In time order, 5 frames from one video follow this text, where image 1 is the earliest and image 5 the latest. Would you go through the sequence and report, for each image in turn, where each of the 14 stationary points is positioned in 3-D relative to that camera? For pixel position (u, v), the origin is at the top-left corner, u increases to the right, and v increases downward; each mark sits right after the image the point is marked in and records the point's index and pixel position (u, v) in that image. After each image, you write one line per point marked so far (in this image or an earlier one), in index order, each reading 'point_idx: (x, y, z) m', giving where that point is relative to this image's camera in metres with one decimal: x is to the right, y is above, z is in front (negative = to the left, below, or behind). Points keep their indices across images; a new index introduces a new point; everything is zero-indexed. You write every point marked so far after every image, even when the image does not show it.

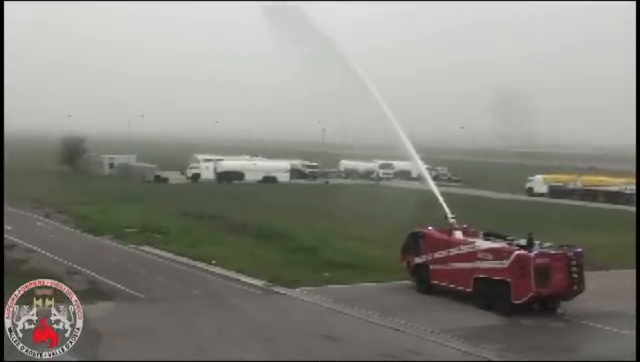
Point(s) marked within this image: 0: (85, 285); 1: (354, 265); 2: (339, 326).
0: (-2.8, -1.3, +8.0) m
1: (+0.4, -1.2, +9.9) m
2: (+0.2, -1.5, +6.9) m
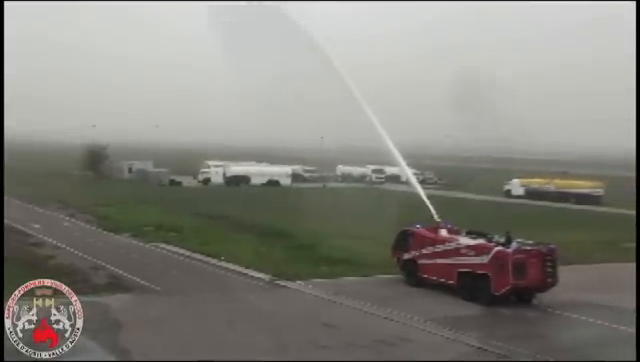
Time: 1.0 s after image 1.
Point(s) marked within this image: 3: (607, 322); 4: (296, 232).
0: (-2.8, -1.3, +8.8) m
1: (+0.4, -1.3, +10.7) m
2: (+0.2, -1.6, +7.7) m
3: (+3.4, -1.7, +7.9) m
4: (-0.5, -1.0, +12.9) m
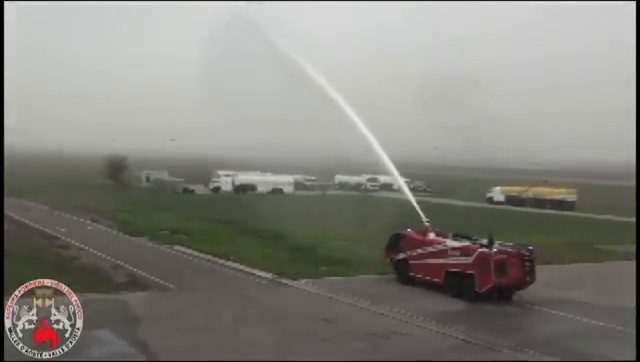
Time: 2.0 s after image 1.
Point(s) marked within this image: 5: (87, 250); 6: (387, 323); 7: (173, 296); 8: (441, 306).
0: (-2.8, -1.4, +9.7) m
1: (+0.5, -1.4, +11.5) m
2: (+0.2, -1.7, +8.5) m
3: (+3.4, -1.8, +8.7) m
4: (-0.5, -1.1, +13.7) m
5: (-3.9, -1.1, +11.1) m
6: (+0.8, -1.7, +8.1) m
7: (-2.0, -1.5, +9.0) m
8: (+1.6, -1.7, +8.9) m
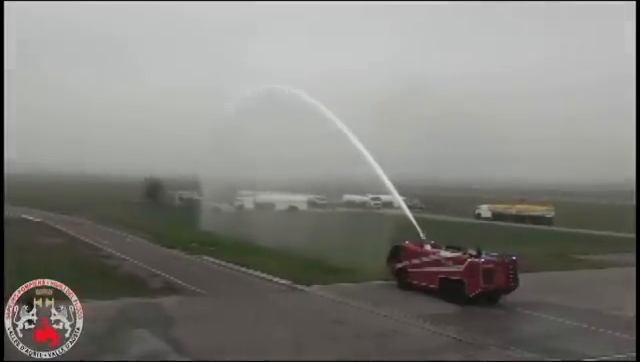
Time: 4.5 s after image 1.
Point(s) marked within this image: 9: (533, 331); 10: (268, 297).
0: (-2.6, -1.7, +11.1) m
1: (+0.7, -1.7, +12.8) m
2: (+0.3, -1.9, +9.9) m
3: (+3.6, -2.0, +10.0) m
4: (-0.3, -1.5, +15.1) m
5: (-3.7, -1.5, +12.5) m
6: (+1.0, -2.0, +9.4) m
7: (-1.8, -1.8, +10.4) m
8: (+1.8, -1.9, +10.2) m
9: (+2.9, -2.1, +9.3) m
10: (-0.9, -1.8, +10.7) m
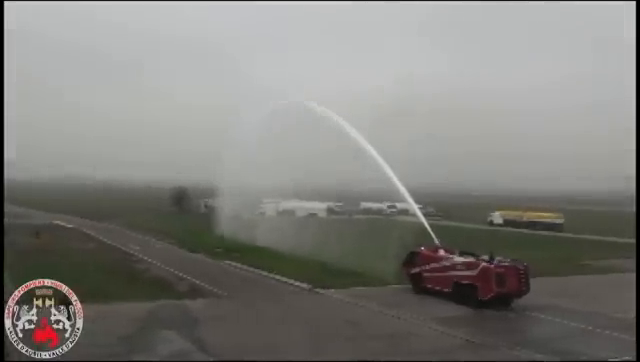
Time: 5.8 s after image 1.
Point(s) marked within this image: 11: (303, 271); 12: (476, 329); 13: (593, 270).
0: (-2.3, -1.9, +11.6) m
1: (+1.0, -1.8, +13.3) m
2: (+0.6, -2.1, +10.3) m
3: (+3.9, -2.2, +10.4) m
4: (+0.1, -1.6, +15.5) m
5: (-3.3, -1.6, +13.0) m
6: (+1.2, -2.1, +9.9) m
7: (-1.5, -2.0, +10.9) m
8: (+2.1, -2.1, +10.7) m
9: (+3.2, -2.2, +9.7) m
10: (-0.5, -2.0, +11.1) m
11: (-0.3, -1.8, +13.2) m
12: (+2.3, -2.2, +9.8) m
13: (+5.7, -1.8, +13.7) m
